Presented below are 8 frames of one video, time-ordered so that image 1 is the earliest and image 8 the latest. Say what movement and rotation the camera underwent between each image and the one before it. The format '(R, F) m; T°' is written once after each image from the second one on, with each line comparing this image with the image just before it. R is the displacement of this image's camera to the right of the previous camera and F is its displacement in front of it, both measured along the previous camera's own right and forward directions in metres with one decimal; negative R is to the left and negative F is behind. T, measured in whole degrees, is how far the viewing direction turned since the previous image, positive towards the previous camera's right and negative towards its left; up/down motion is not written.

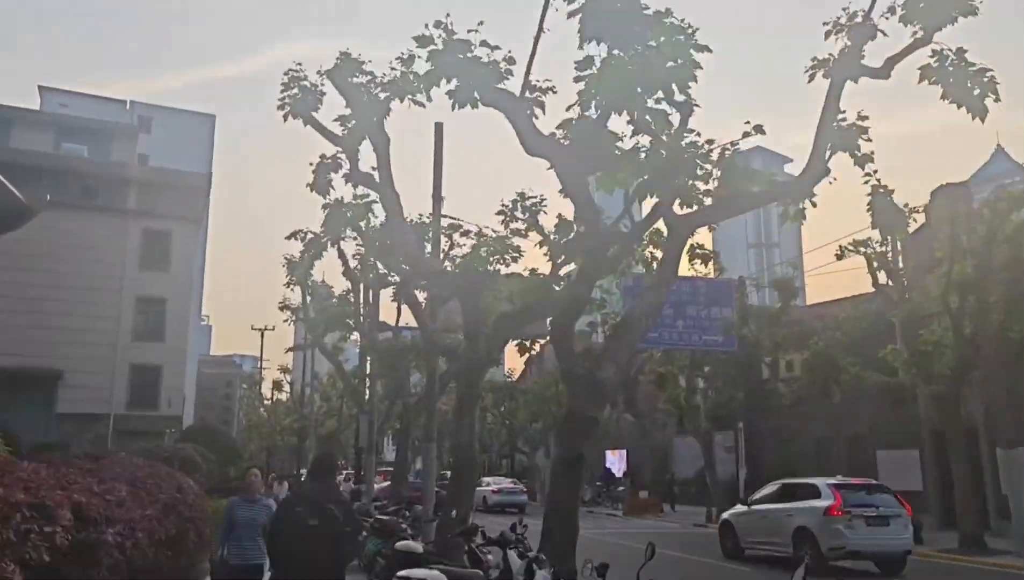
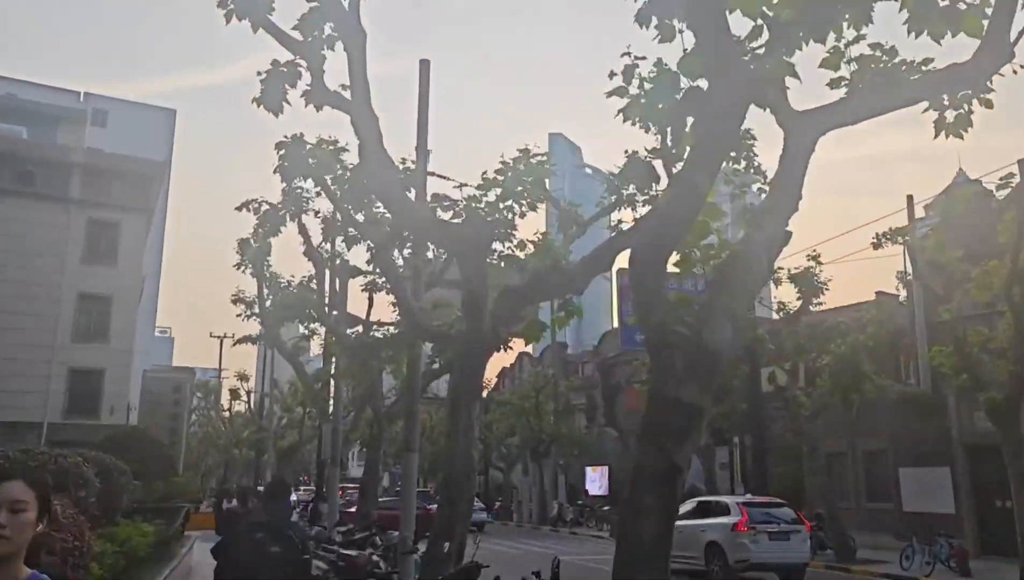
(-0.4, +2.8) m; +2°
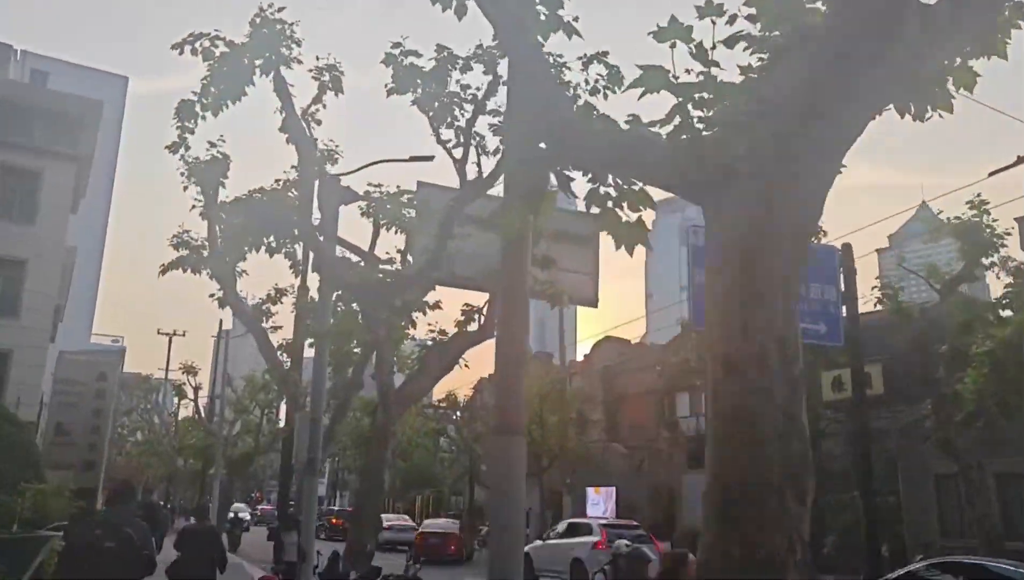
(-1.4, +5.9) m; +2°
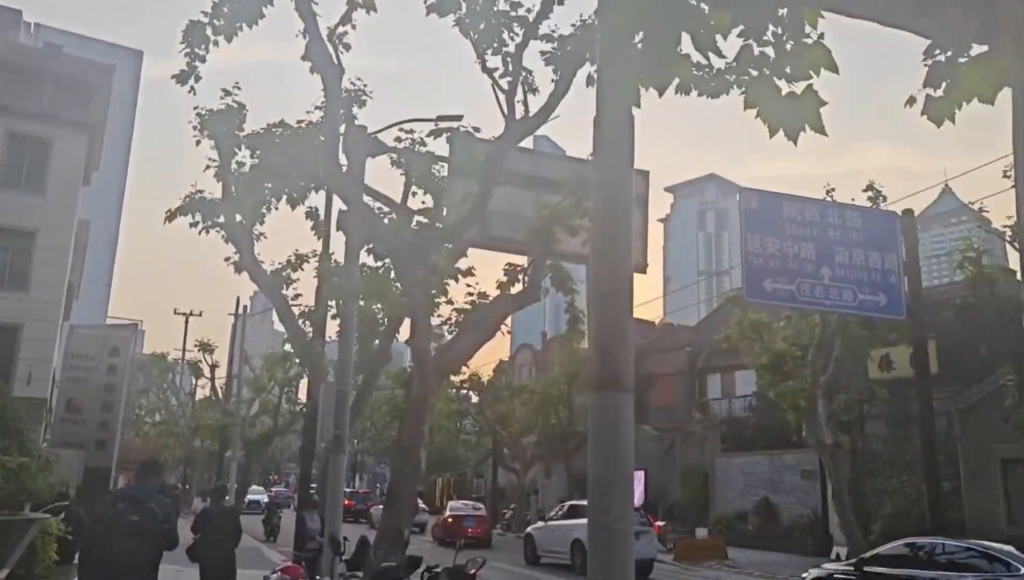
(-0.4, +1.2) m; -1°
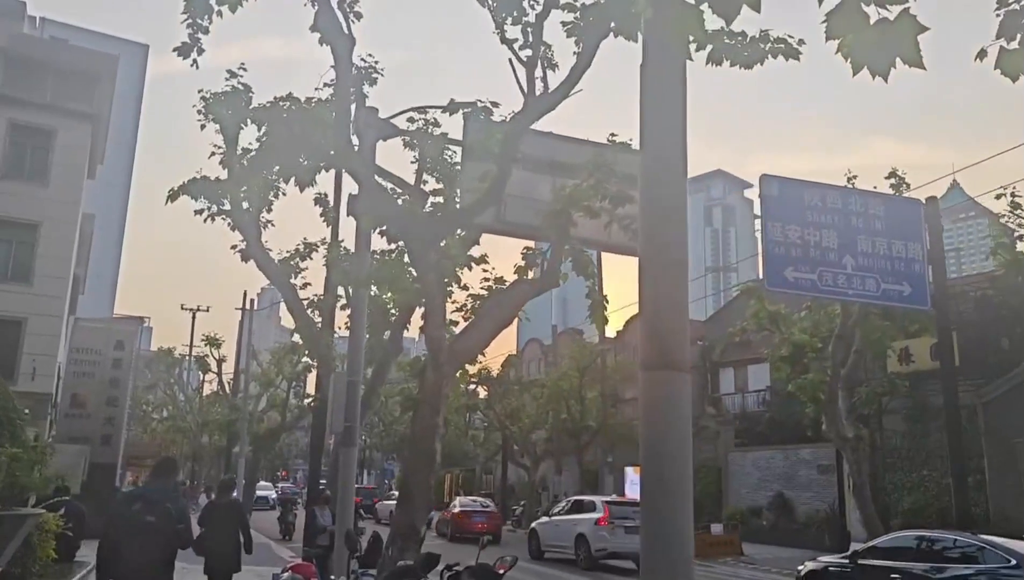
(-0.1, +0.4) m; 0°
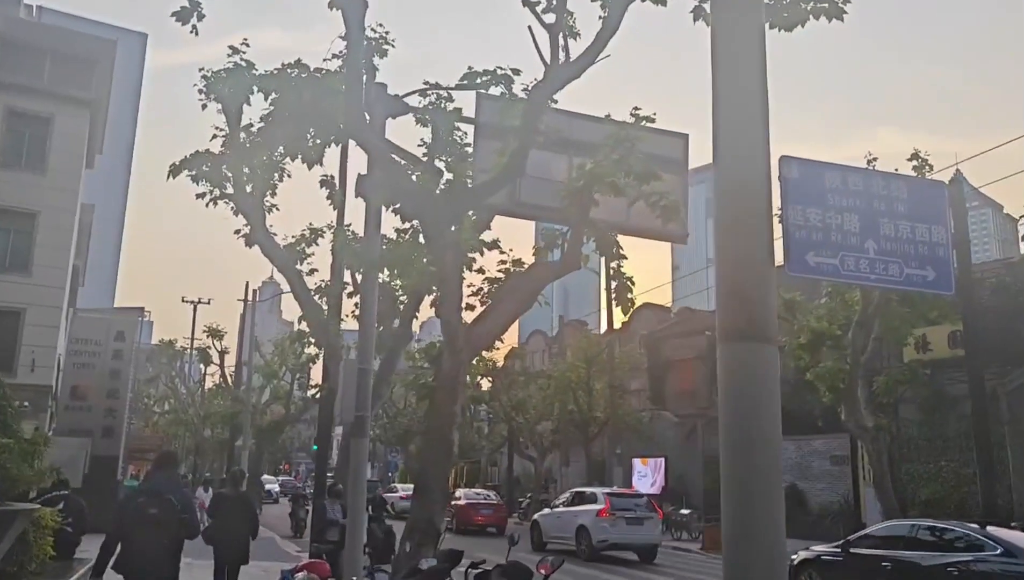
(-0.2, +0.5) m; 0°
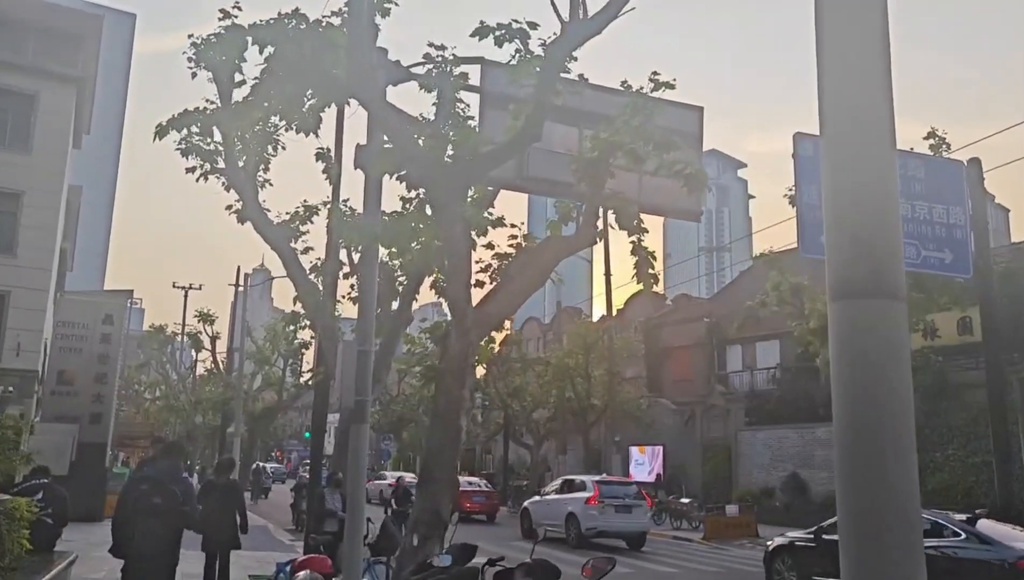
(-0.2, +0.6) m; 0°
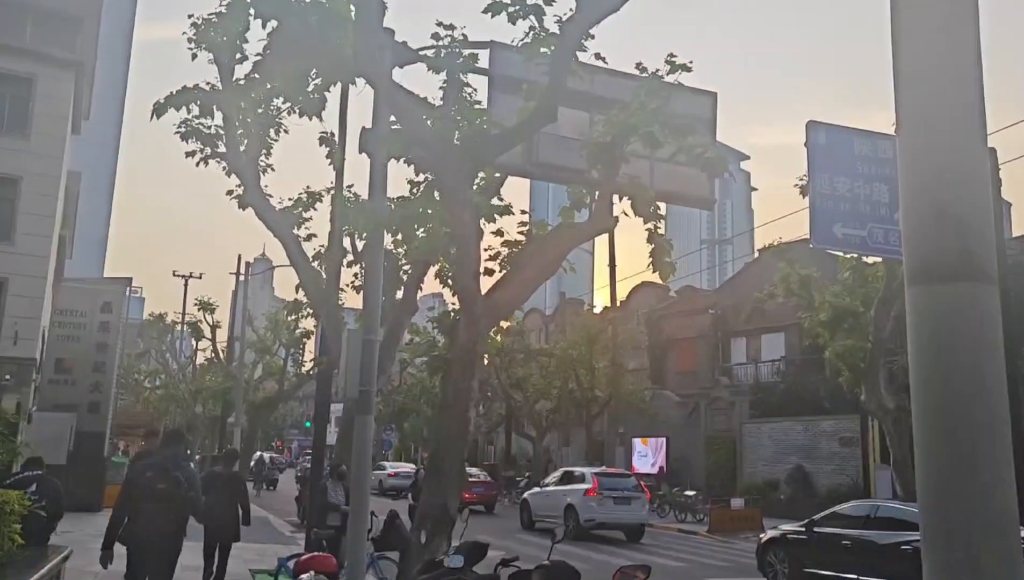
(-0.1, +0.3) m; 0°
